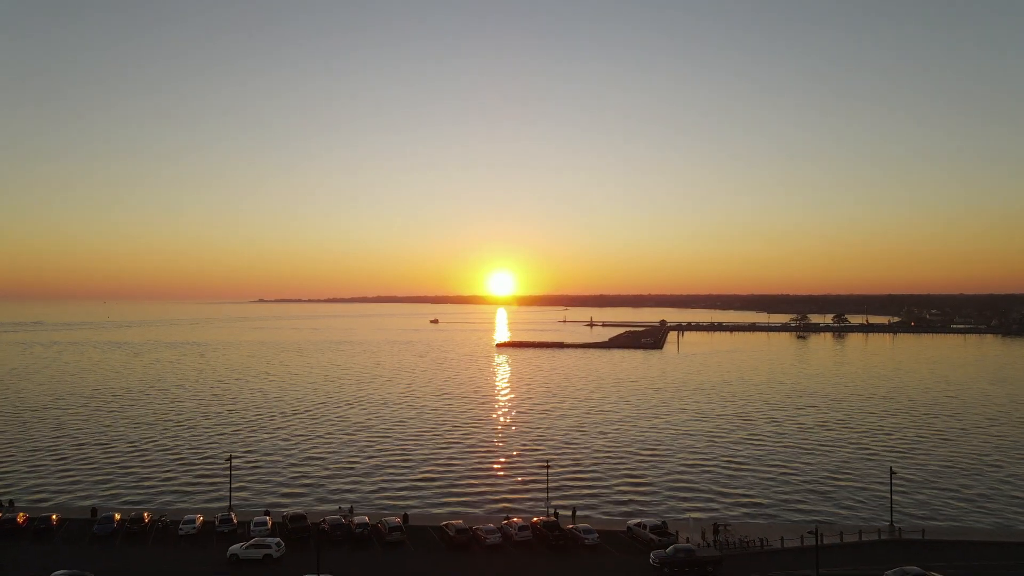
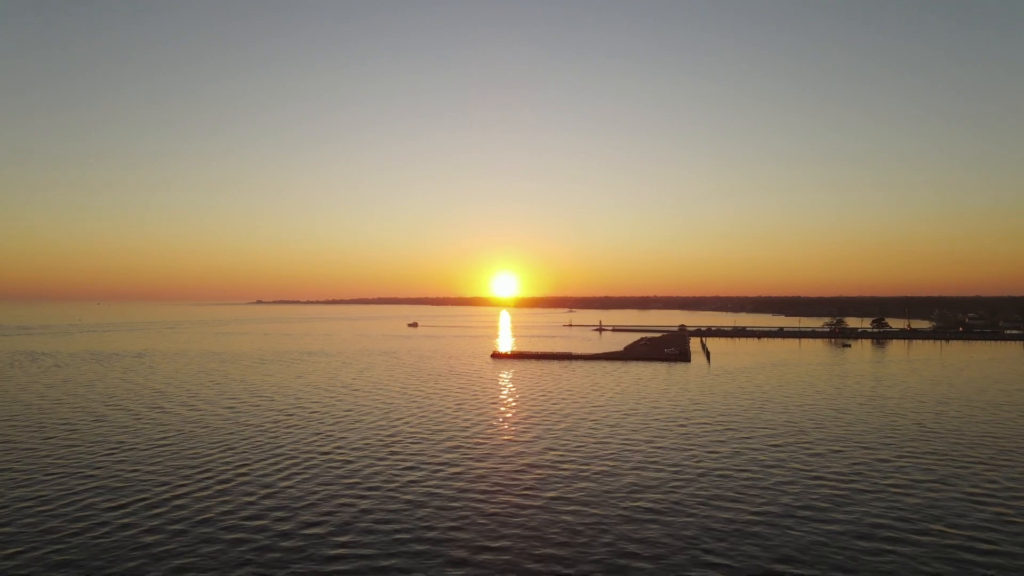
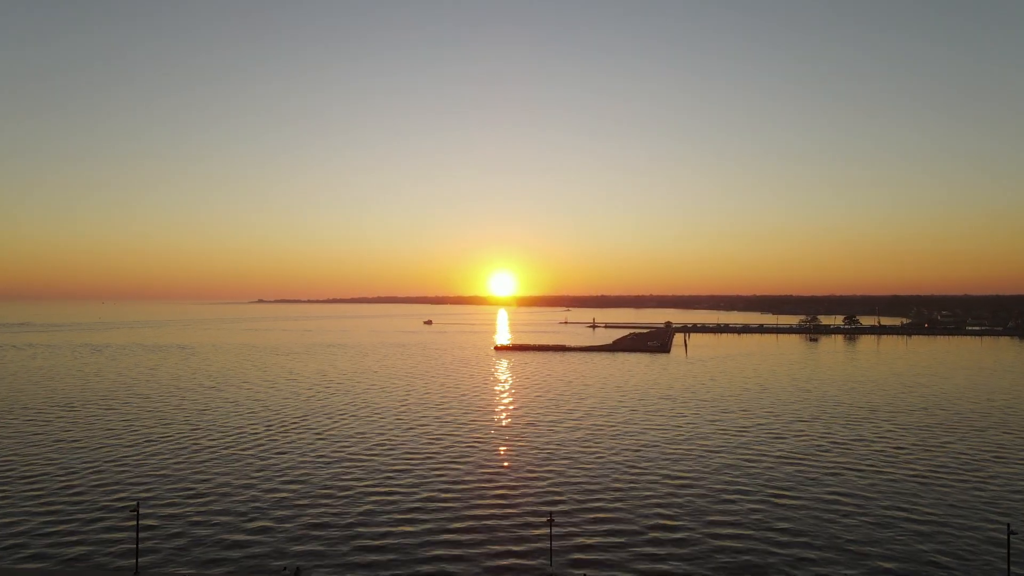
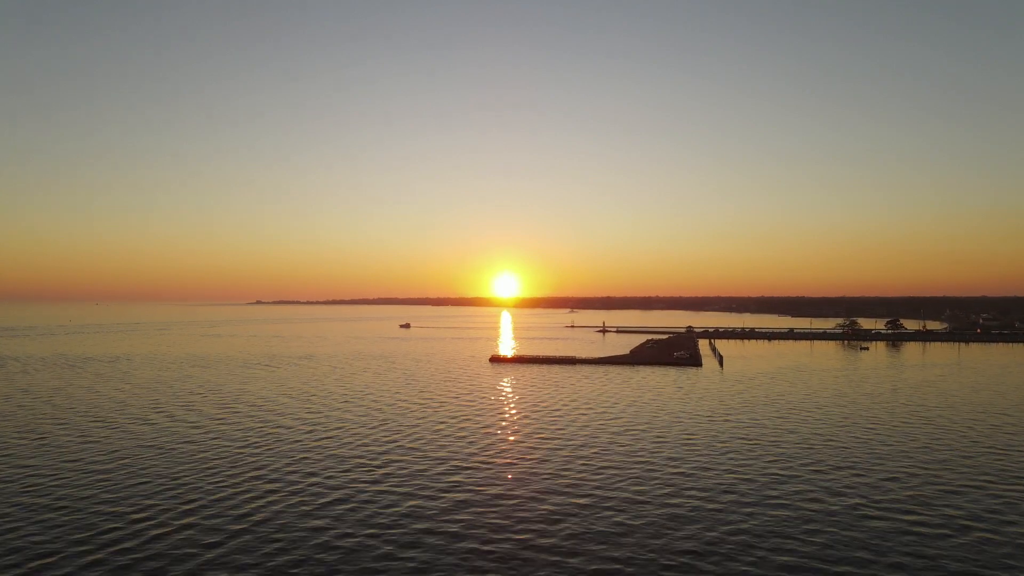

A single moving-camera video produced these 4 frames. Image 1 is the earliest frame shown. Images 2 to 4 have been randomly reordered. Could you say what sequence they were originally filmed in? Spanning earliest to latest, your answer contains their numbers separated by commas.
3, 2, 4
